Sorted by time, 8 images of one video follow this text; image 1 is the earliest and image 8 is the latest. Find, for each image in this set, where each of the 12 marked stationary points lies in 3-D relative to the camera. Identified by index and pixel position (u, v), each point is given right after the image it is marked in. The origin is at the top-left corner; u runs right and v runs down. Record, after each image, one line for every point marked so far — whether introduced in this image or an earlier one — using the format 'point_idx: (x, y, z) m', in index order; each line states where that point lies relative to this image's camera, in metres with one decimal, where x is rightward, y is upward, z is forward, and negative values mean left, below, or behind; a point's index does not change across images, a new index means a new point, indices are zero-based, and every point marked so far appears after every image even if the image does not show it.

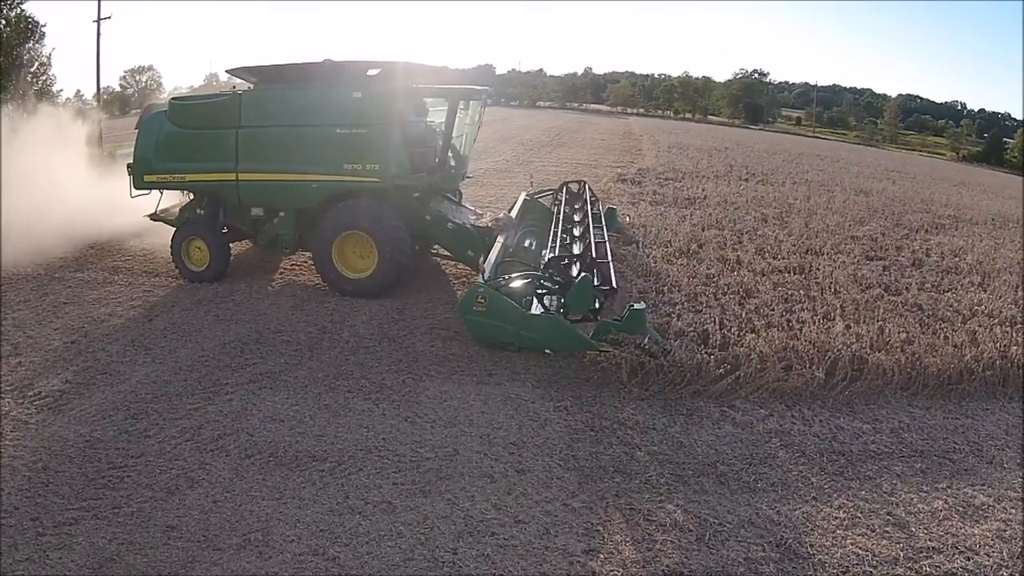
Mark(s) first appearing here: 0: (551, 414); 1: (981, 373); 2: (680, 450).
0: (+0.2, -0.8, +4.8) m
1: (+3.1, -0.6, +5.0) m
2: (+0.9, -0.9, +4.3) m
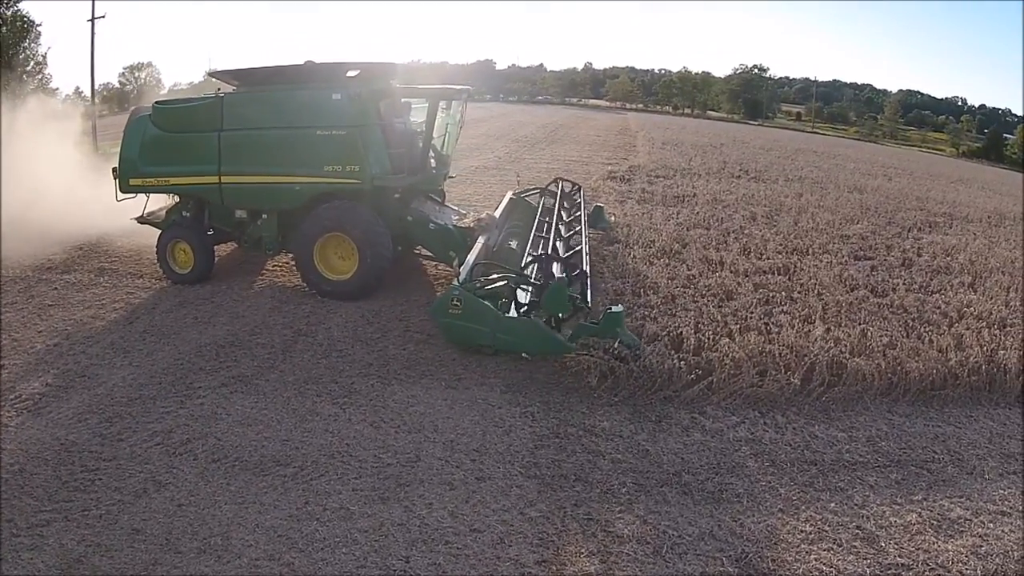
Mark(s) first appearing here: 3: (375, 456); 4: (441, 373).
0: (0.0, -0.8, +4.7) m
1: (+2.9, -0.6, +4.8) m
2: (+0.7, -1.0, +4.2) m
3: (-0.8, -1.0, +4.5) m
4: (-0.5, -0.6, +5.3) m
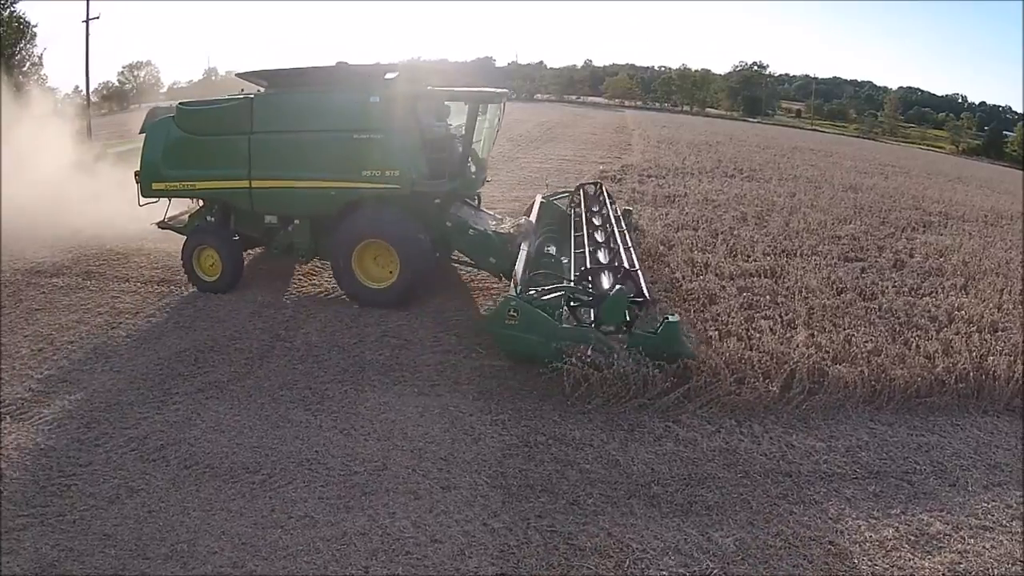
0: (-0.2, -0.8, +4.6) m
1: (+2.7, -0.6, +4.6) m
2: (+0.5, -1.0, +4.1) m
3: (-1.0, -1.0, +4.4) m
4: (-0.7, -0.6, +5.2) m
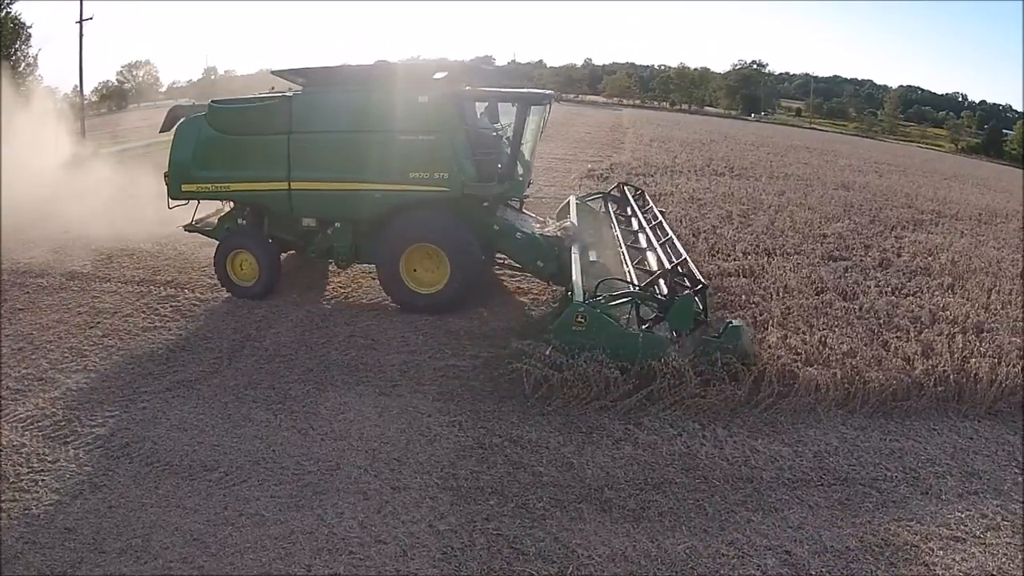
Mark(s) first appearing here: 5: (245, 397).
0: (-0.4, -0.8, +4.4) m
1: (+2.5, -0.6, +4.4) m
2: (+0.3, -1.0, +3.9) m
3: (-1.2, -1.0, +4.3) m
4: (-0.9, -0.6, +5.1) m
5: (-1.8, -0.8, +5.2) m
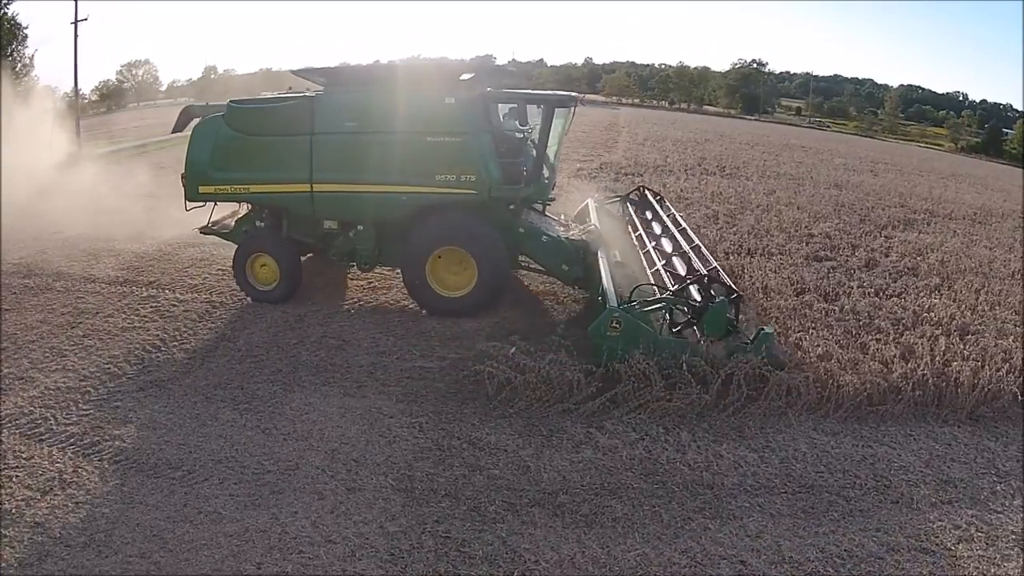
0: (-0.6, -0.8, +4.3) m
1: (+2.3, -0.6, +4.2) m
2: (+0.1, -1.0, +3.8) m
3: (-1.5, -1.0, +4.3) m
4: (-1.1, -0.6, +5.0) m
5: (-2.0, -0.7, +5.1) m
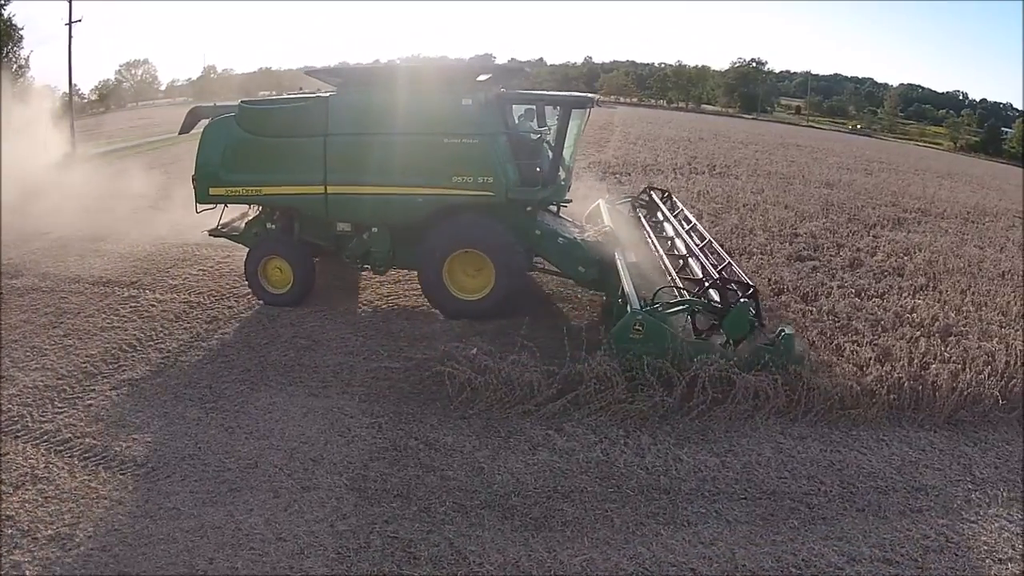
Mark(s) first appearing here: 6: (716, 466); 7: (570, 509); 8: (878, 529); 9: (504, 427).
0: (-0.9, -0.8, +4.3) m
1: (+2.0, -0.6, +4.1) m
2: (-0.2, -0.9, +3.7) m
3: (-1.7, -1.0, +4.2) m
4: (-1.3, -0.6, +4.9) m
5: (-2.2, -0.7, +5.1) m
6: (+1.0, -0.9, +3.7) m
7: (+0.3, -1.0, +3.5) m
8: (+1.6, -1.1, +3.3) m
9: (0.0, -0.8, +4.1) m
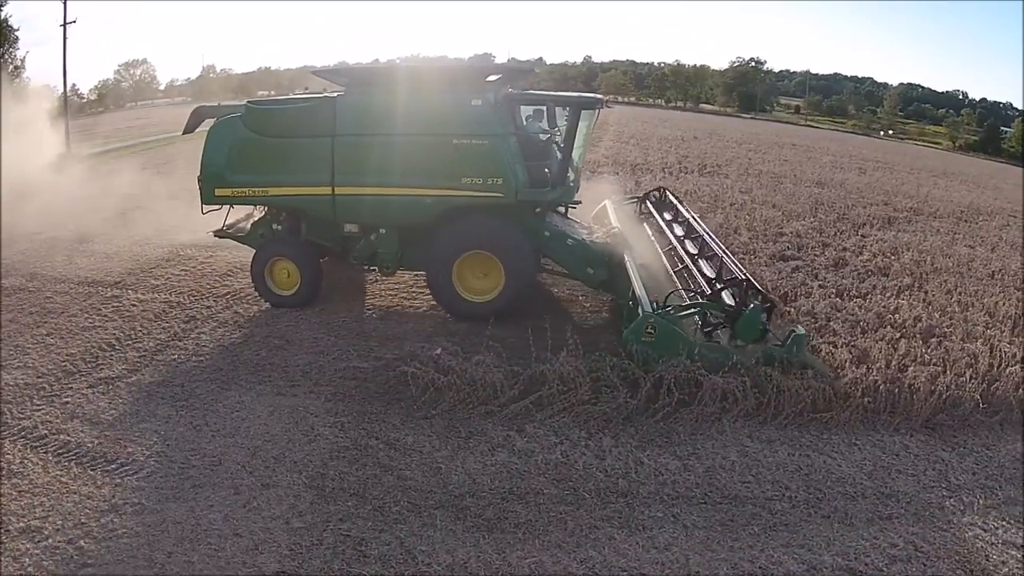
0: (-1.1, -0.8, +4.2) m
1: (+1.8, -0.6, +3.9) m
2: (-0.4, -0.9, +3.6) m
3: (-1.9, -1.0, +4.1) m
4: (-1.5, -0.6, +4.9) m
5: (-2.4, -0.7, +5.0) m
6: (+0.8, -0.9, +3.6) m
7: (+0.1, -1.0, +3.4) m
8: (+1.4, -1.1, +3.2) m
9: (-0.2, -0.7, +4.0) m
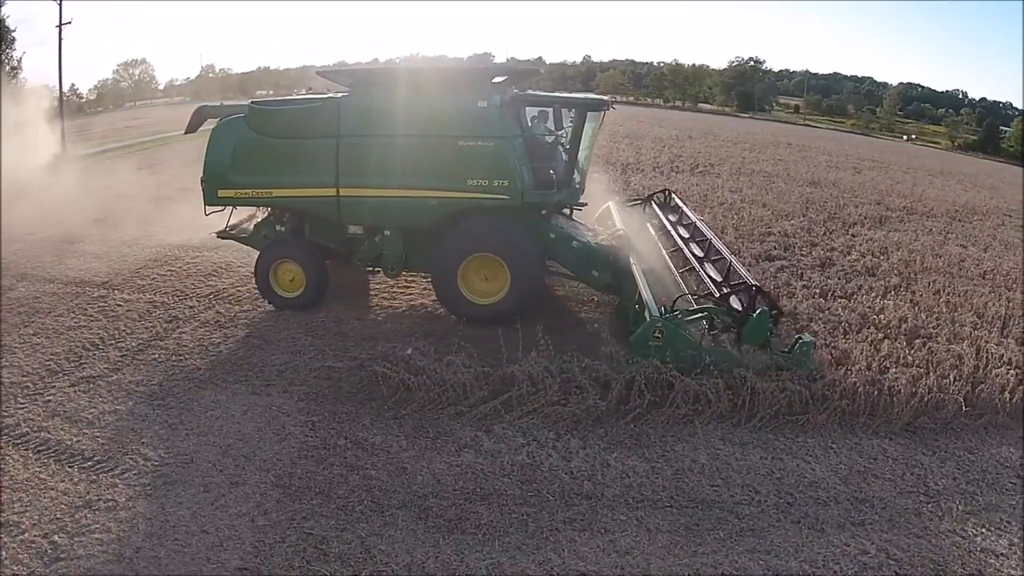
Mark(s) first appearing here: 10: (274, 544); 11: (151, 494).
0: (-1.2, -0.8, +4.1) m
1: (+1.7, -0.6, +3.8) m
2: (-0.6, -0.9, +3.6) m
3: (-2.0, -1.0, +4.1) m
4: (-1.6, -0.6, +4.8) m
5: (-2.5, -0.7, +5.0) m
6: (+0.6, -0.9, +3.5) m
7: (-0.1, -1.0, +3.3) m
8: (+1.2, -1.1, +3.1) m
9: (-0.4, -0.7, +3.9) m
10: (-1.1, -1.2, +3.2) m
11: (-1.9, -1.1, +3.7) m
